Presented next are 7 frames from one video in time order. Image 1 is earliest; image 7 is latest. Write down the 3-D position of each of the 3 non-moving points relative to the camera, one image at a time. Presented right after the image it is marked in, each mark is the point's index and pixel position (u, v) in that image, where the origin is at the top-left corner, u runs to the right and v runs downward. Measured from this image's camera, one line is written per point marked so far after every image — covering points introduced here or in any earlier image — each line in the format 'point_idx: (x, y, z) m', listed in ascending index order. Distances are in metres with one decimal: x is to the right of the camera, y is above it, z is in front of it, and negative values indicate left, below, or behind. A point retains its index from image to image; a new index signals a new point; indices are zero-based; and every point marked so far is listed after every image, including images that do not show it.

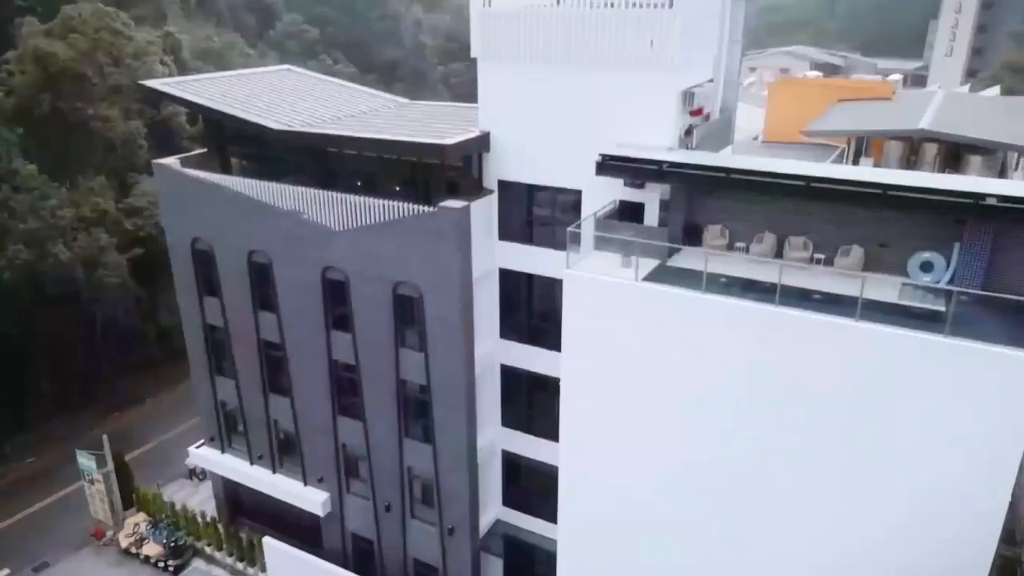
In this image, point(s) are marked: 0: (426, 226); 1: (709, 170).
0: (-1.8, +1.3, +15.3) m
1: (+3.8, +2.1, +13.0) m
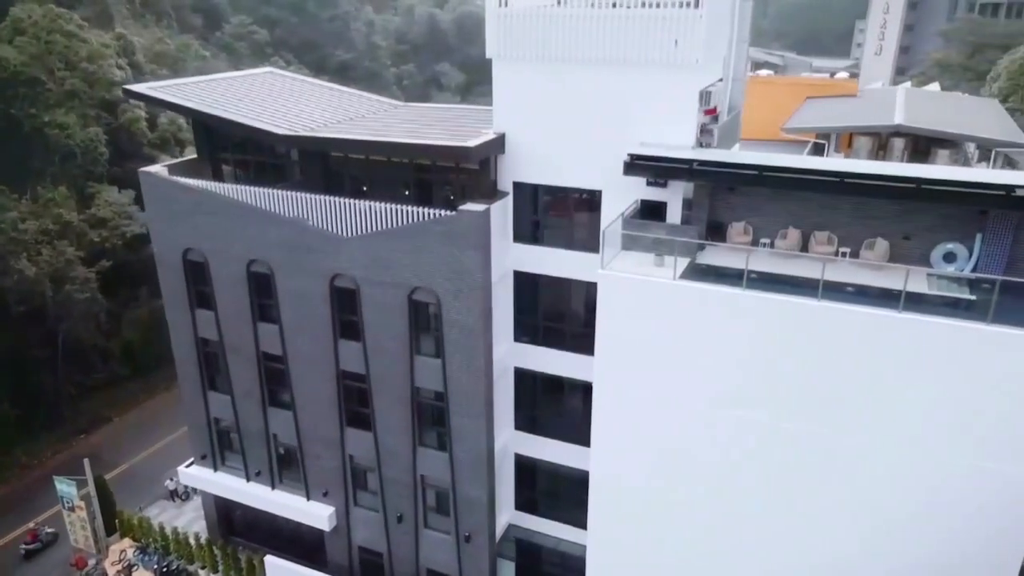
0: (-1.4, +1.2, +15.0) m
1: (+4.3, +2.2, +13.2) m
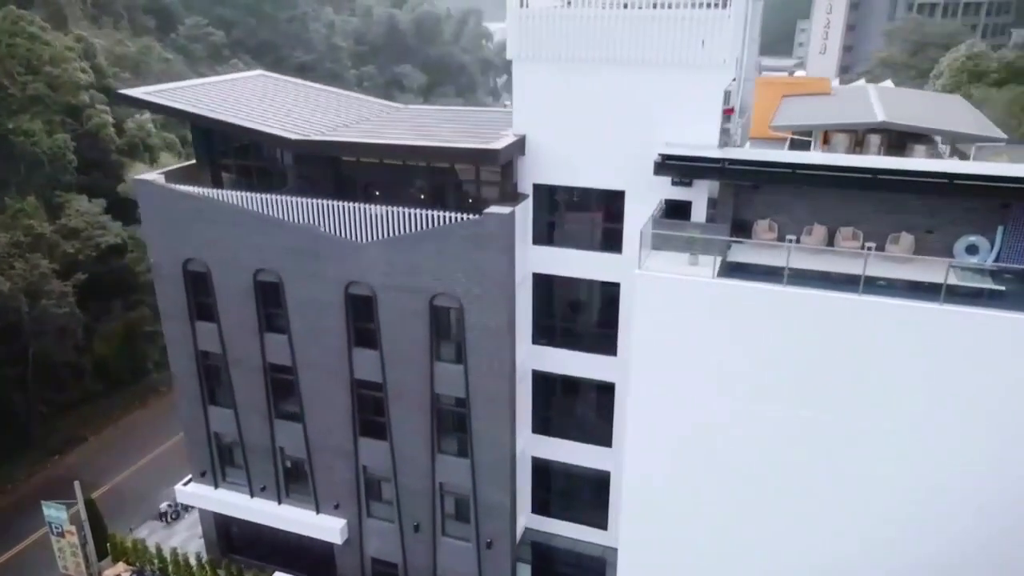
0: (-0.9, +1.1, +14.8) m
1: (+4.9, +2.3, +13.4) m
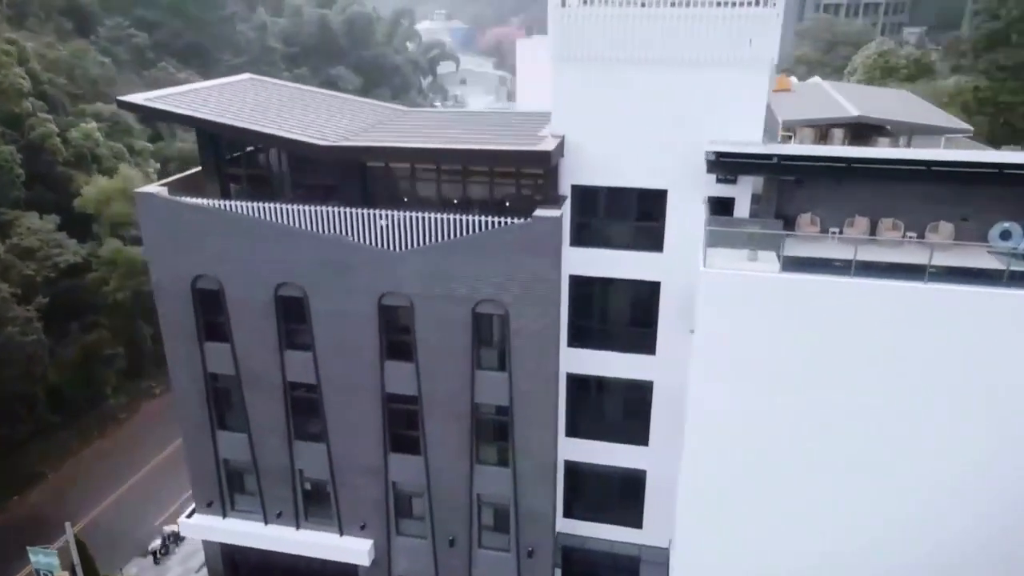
0: (+0.1, +1.0, +14.5) m
1: (+6.0, +2.4, +13.7) m
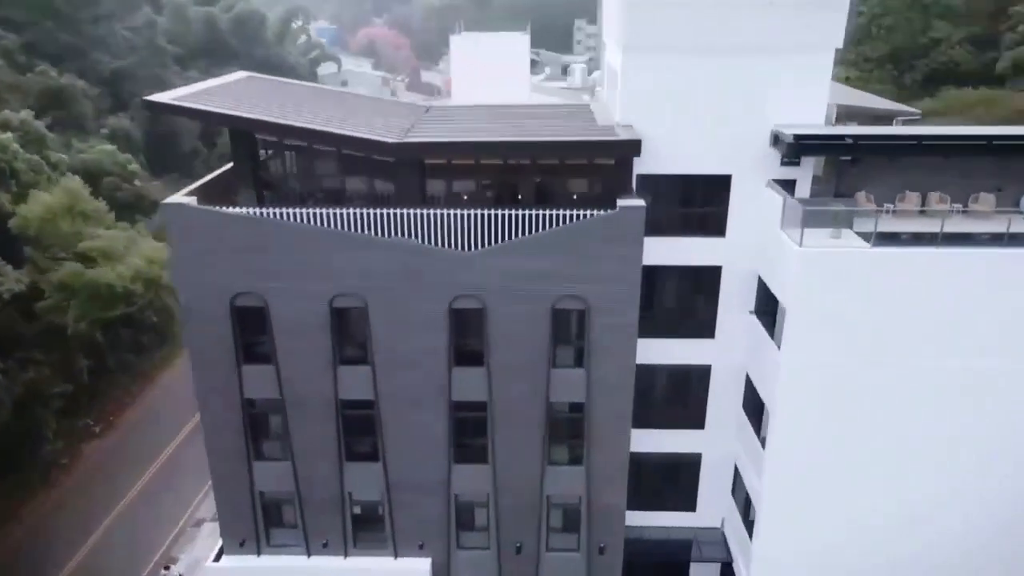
0: (+1.8, +1.1, +14.2) m
1: (+7.6, +3.0, +14.4) m
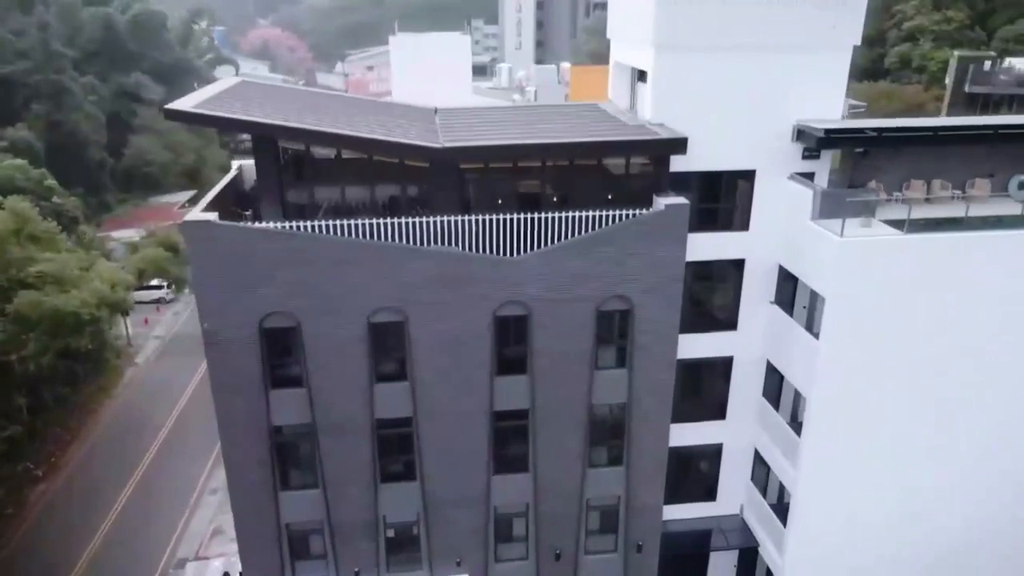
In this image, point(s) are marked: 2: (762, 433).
0: (+2.7, +1.2, +14.2) m
1: (+8.3, +3.3, +15.2) m
2: (+6.3, -3.6, +18.0) m
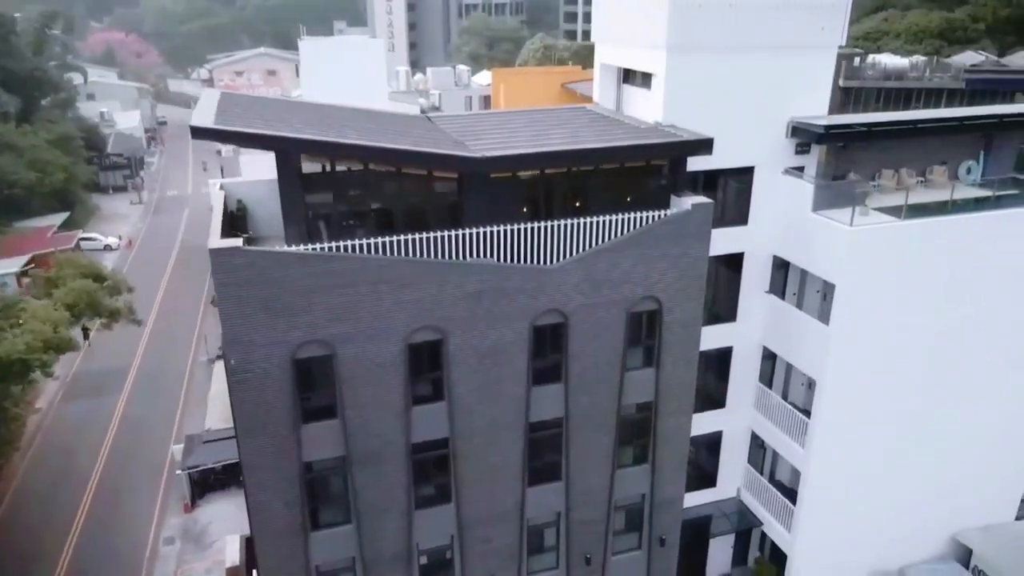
0: (+3.3, +1.2, +14.5) m
1: (+8.4, +3.7, +16.4) m
2: (+6.5, -3.4, +18.9) m
